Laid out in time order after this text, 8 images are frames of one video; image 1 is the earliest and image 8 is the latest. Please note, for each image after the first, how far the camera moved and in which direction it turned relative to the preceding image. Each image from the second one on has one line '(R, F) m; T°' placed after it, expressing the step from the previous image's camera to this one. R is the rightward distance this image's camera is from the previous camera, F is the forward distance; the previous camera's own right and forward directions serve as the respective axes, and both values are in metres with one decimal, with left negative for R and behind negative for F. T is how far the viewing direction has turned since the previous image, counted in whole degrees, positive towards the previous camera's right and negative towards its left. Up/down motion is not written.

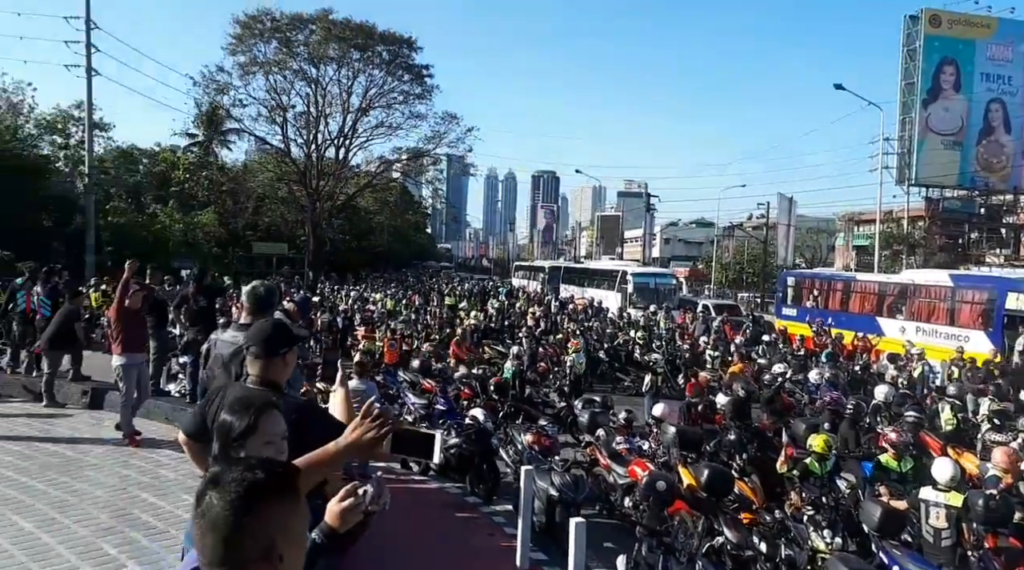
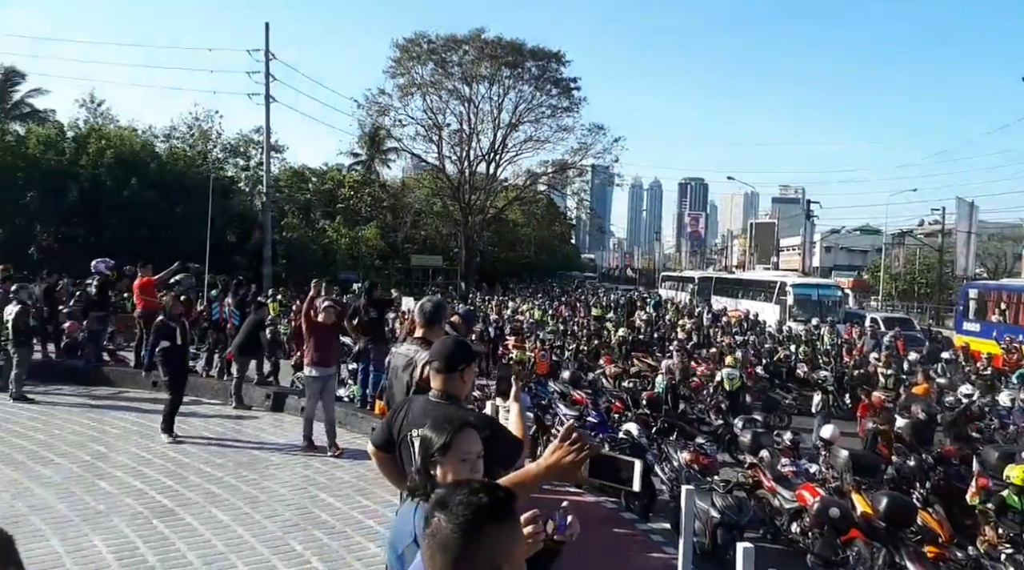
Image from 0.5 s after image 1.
(-0.1, -0.1) m; -9°
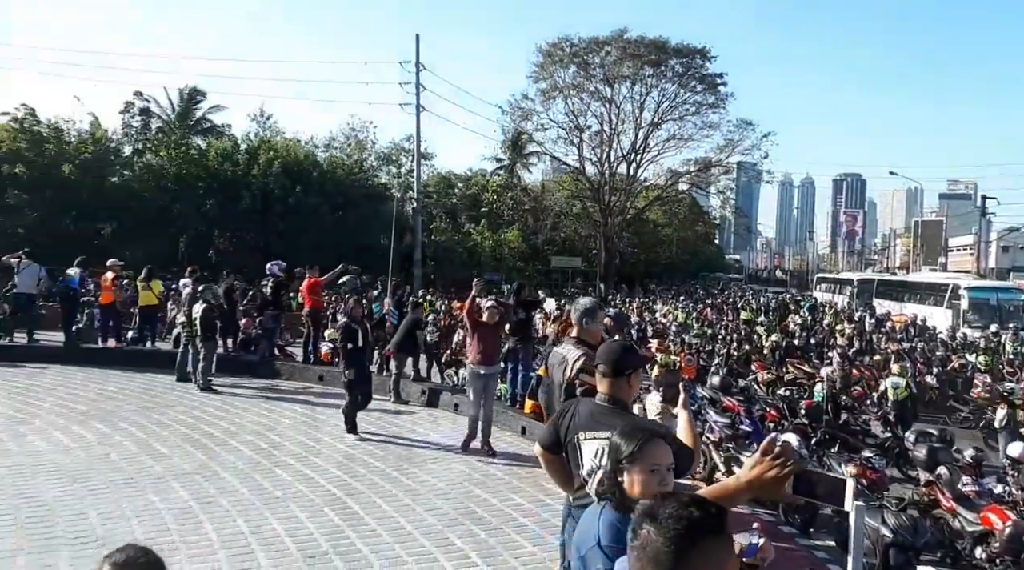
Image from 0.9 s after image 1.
(-0.1, 0.0) m; -9°
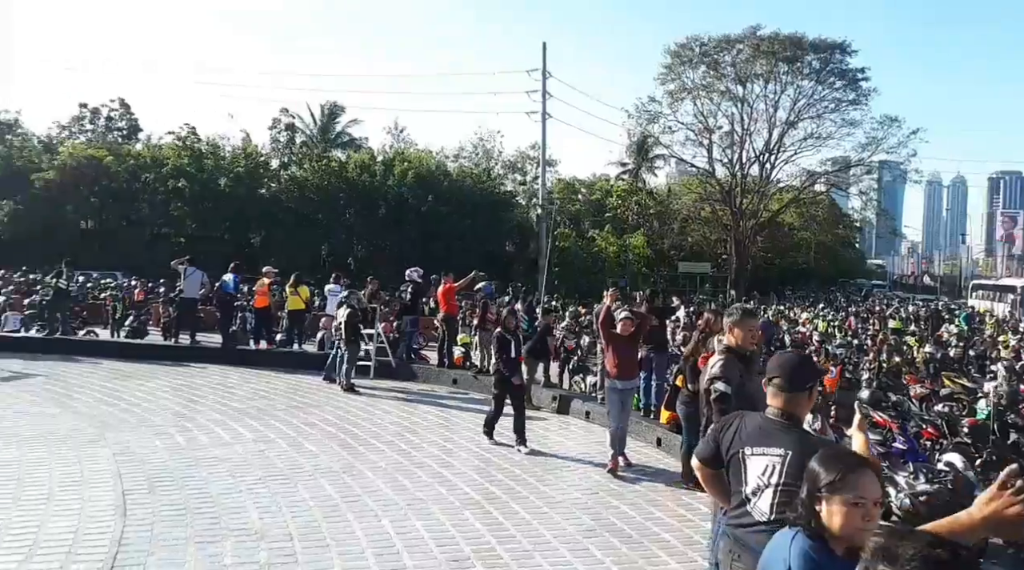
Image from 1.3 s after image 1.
(-0.1, 0.0) m; -8°
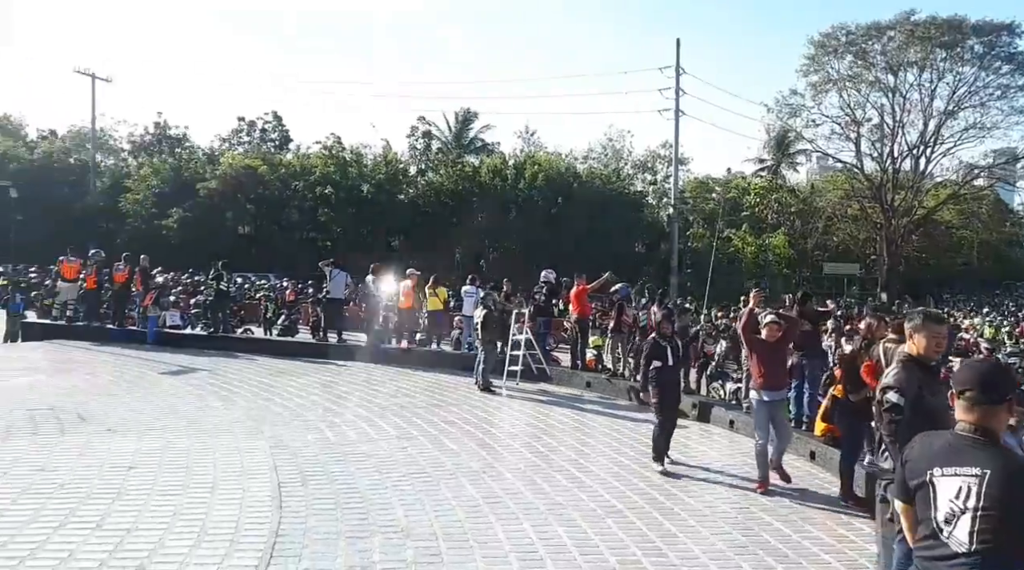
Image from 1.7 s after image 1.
(-0.1, +0.1) m; -8°
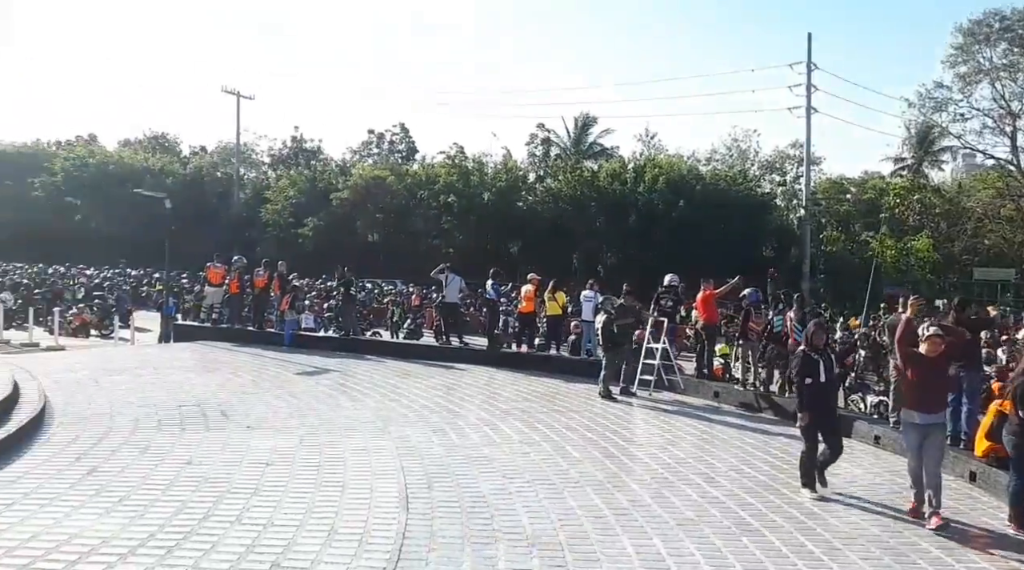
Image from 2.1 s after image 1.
(-0.1, +0.1) m; -8°
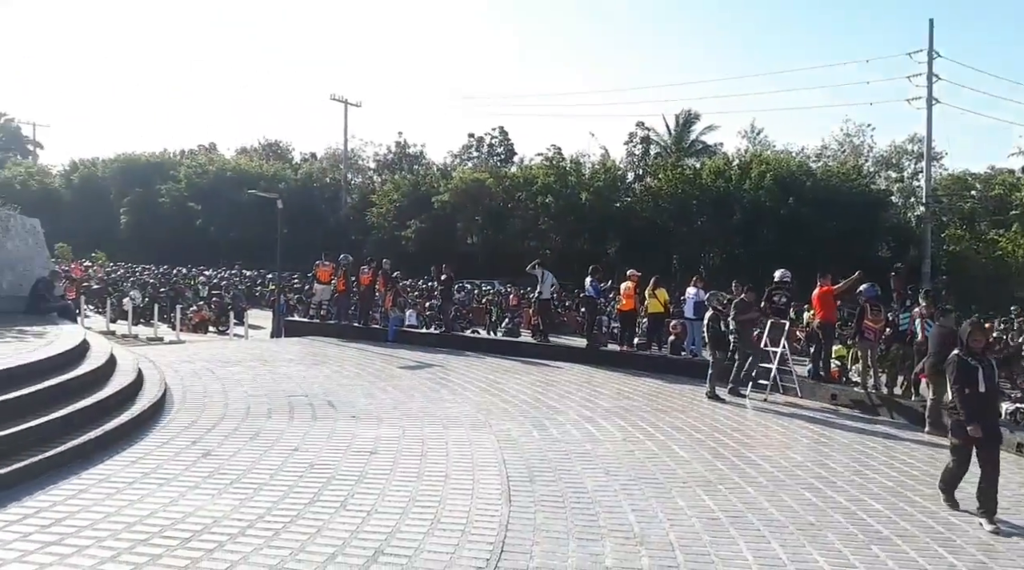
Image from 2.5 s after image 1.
(-0.1, +0.2) m; -6°
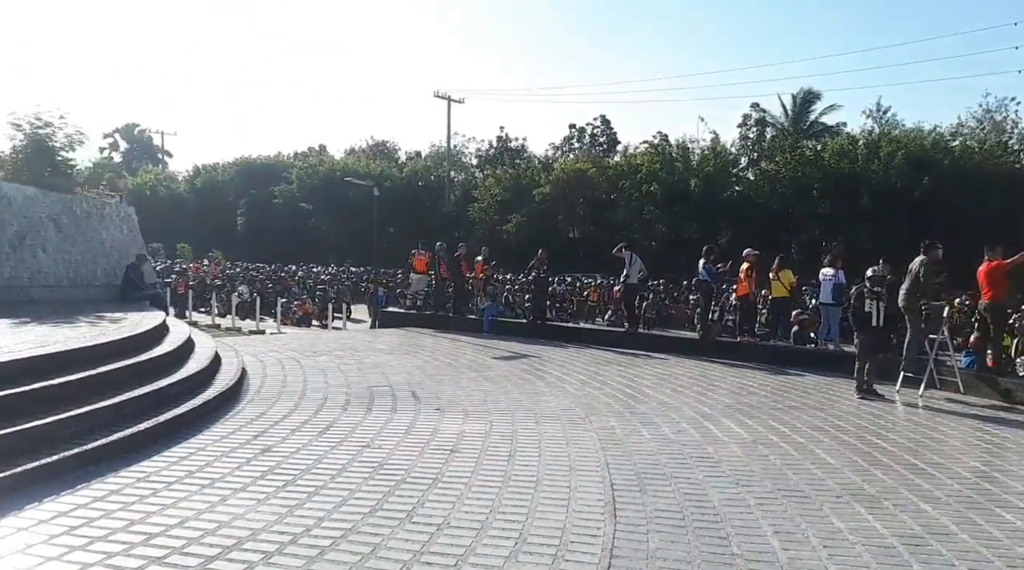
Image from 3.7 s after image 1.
(0.0, +1.4) m; -7°
